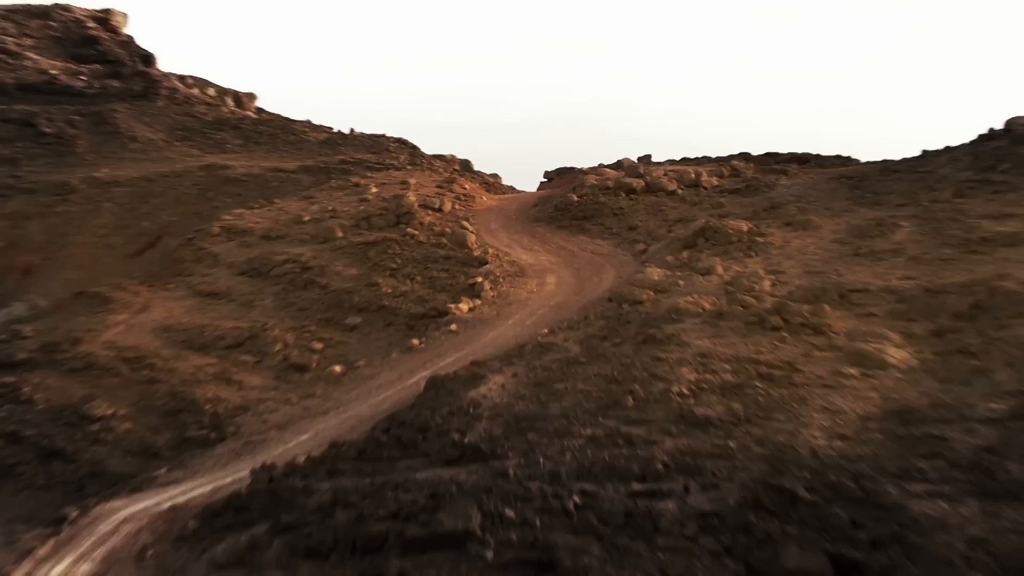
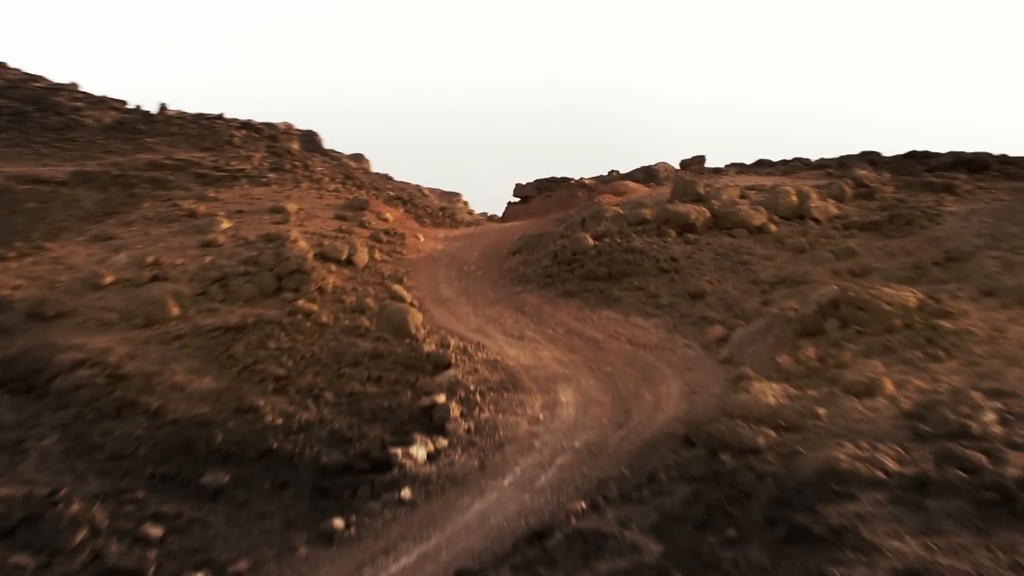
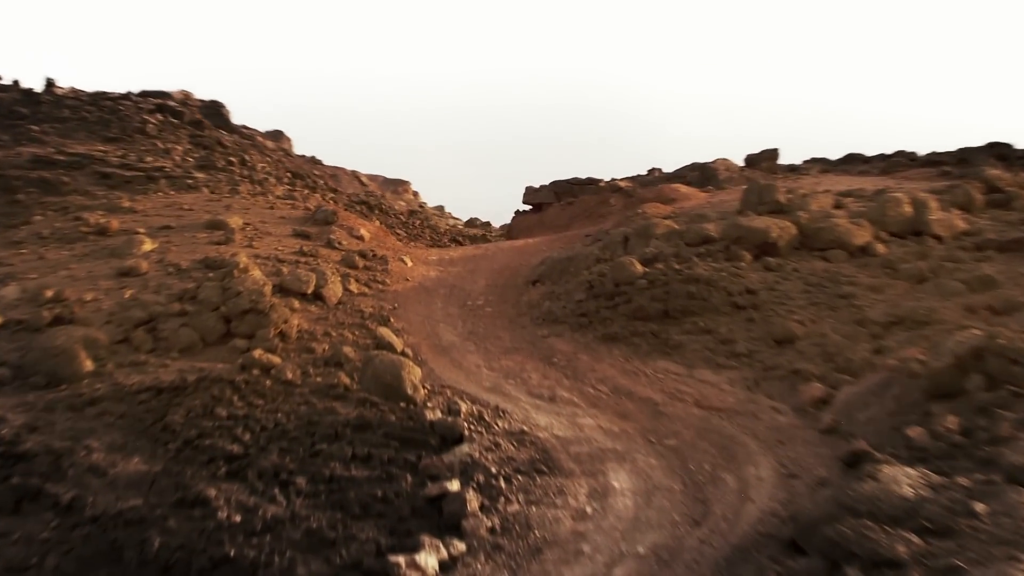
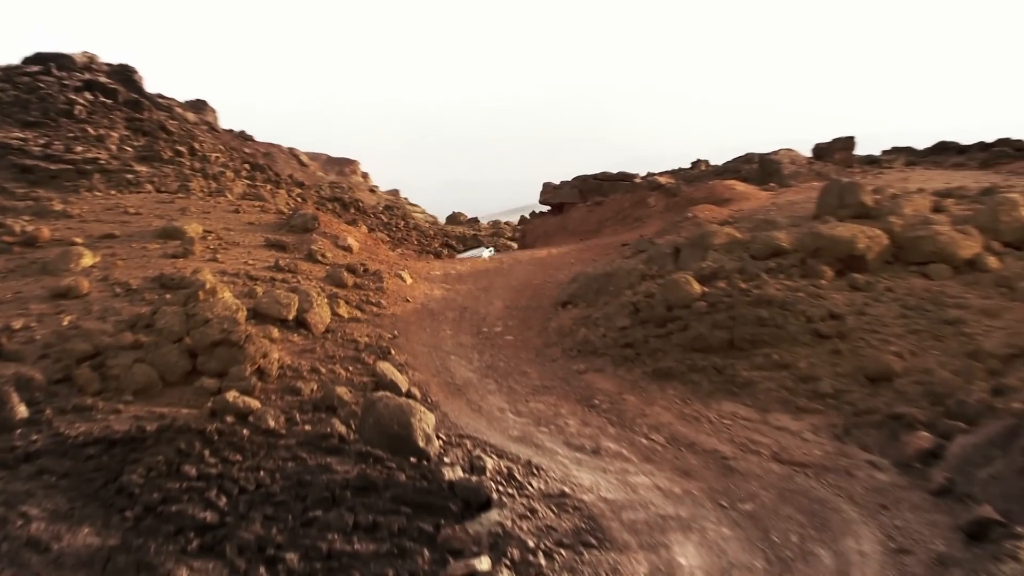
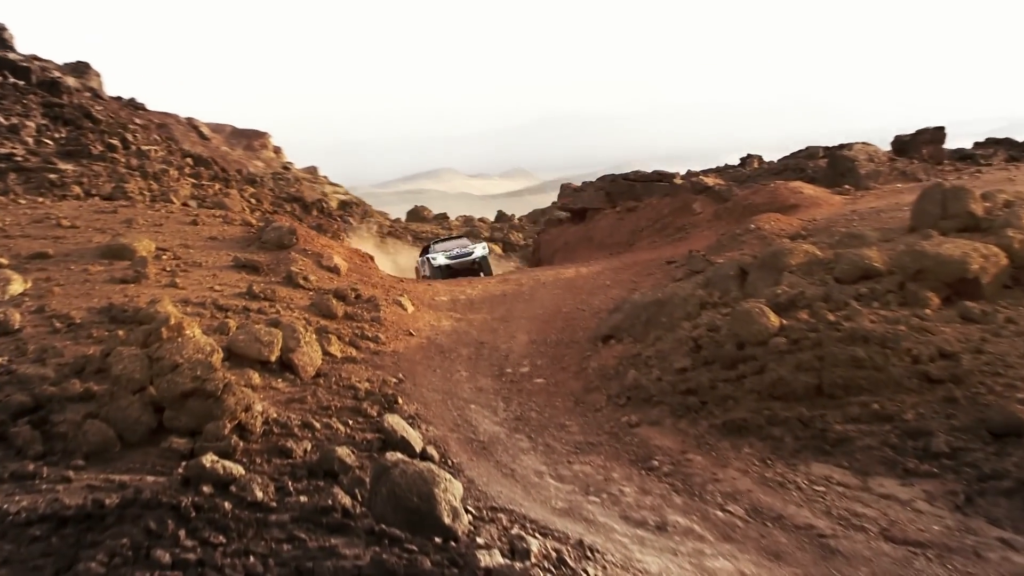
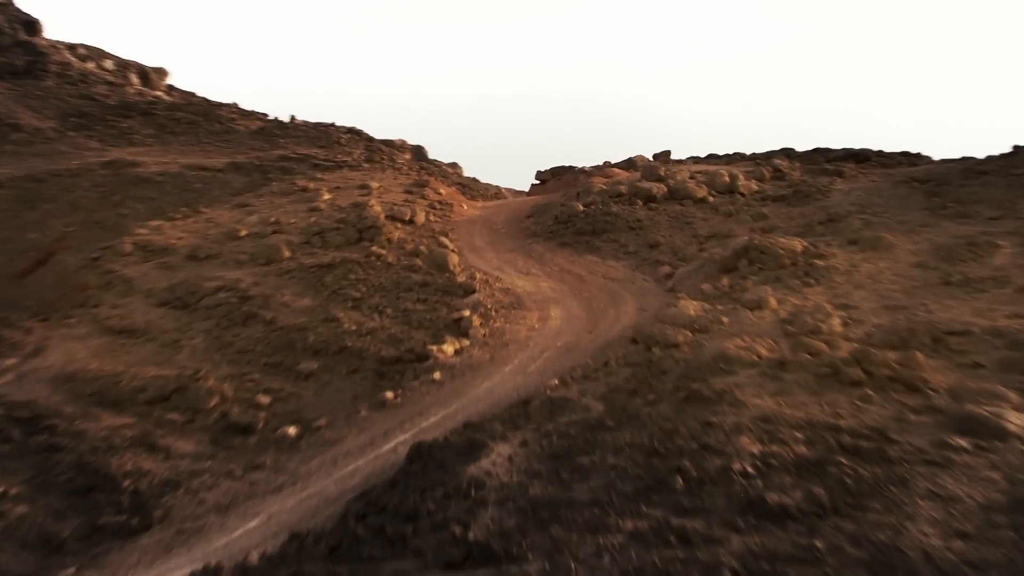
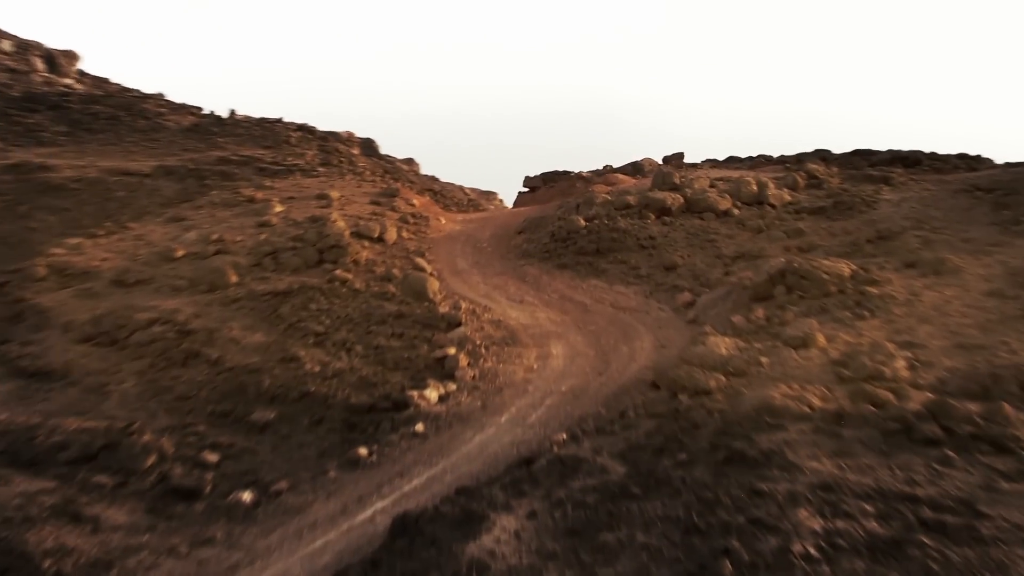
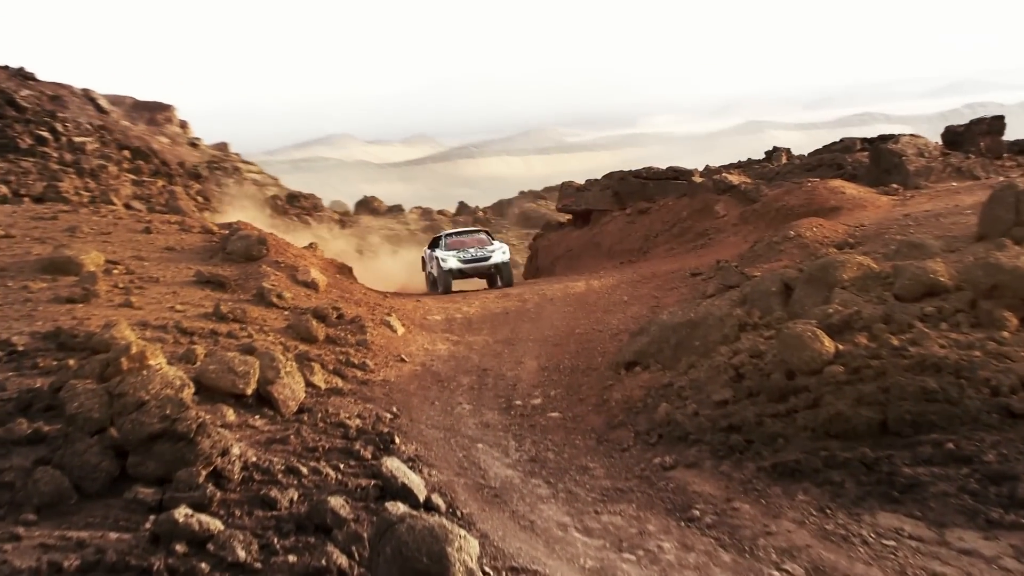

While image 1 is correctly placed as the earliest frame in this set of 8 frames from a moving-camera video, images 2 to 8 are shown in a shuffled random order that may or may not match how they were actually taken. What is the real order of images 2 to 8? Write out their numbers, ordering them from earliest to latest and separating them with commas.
6, 7, 2, 3, 4, 5, 8
